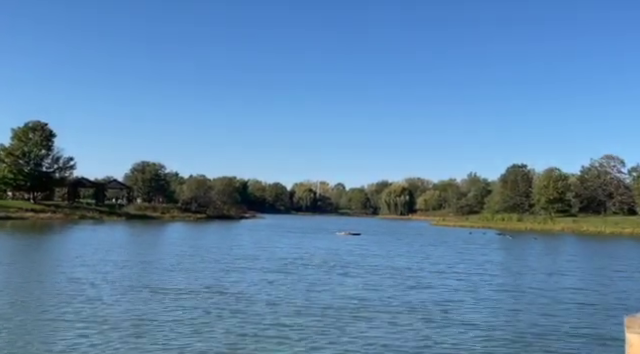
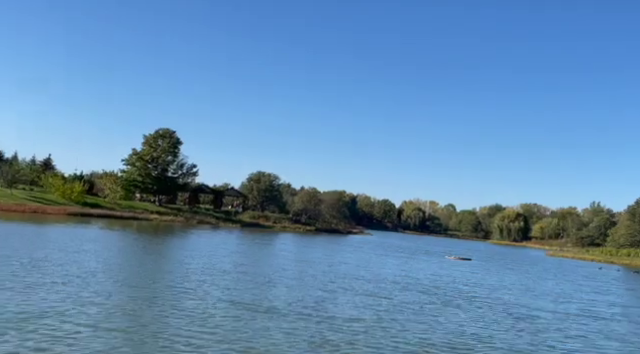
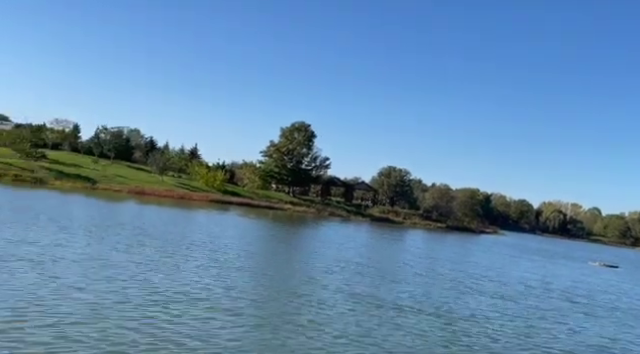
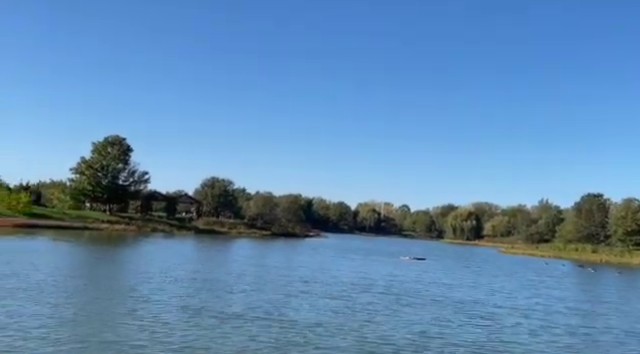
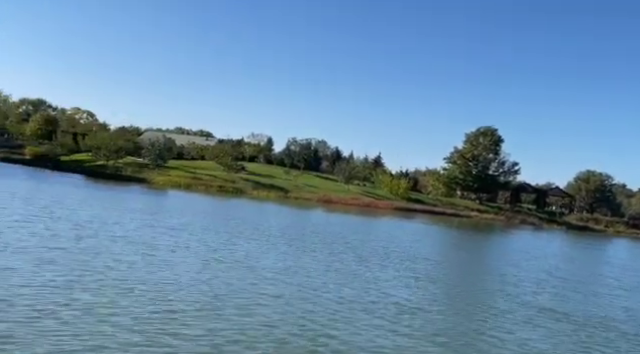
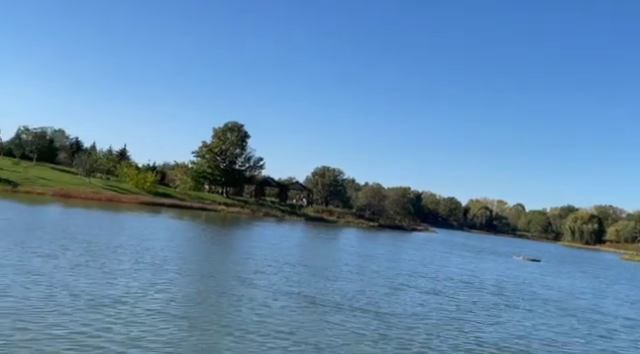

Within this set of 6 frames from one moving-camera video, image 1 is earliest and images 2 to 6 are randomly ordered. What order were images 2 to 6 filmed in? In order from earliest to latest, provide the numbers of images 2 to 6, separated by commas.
4, 2, 6, 3, 5
